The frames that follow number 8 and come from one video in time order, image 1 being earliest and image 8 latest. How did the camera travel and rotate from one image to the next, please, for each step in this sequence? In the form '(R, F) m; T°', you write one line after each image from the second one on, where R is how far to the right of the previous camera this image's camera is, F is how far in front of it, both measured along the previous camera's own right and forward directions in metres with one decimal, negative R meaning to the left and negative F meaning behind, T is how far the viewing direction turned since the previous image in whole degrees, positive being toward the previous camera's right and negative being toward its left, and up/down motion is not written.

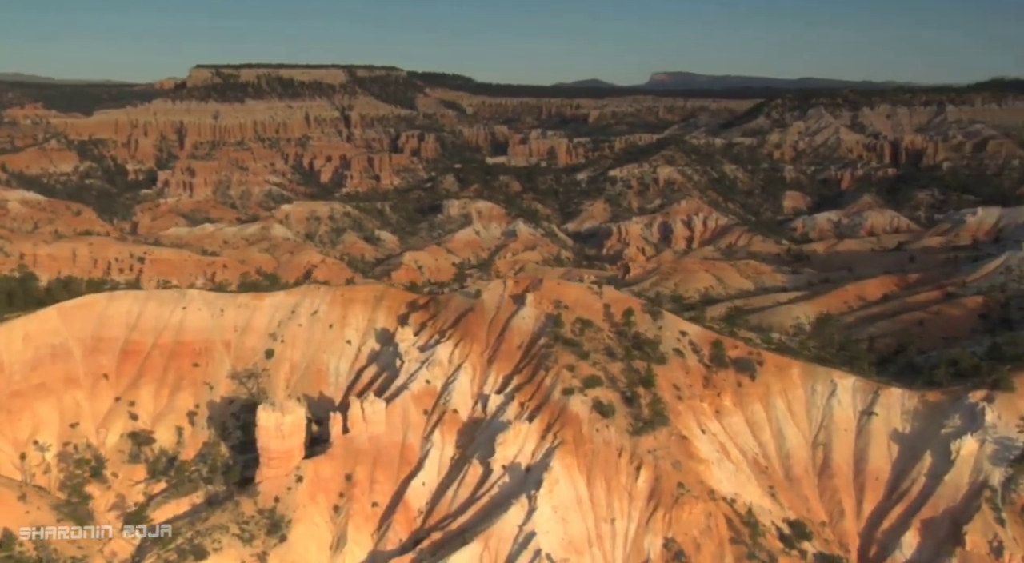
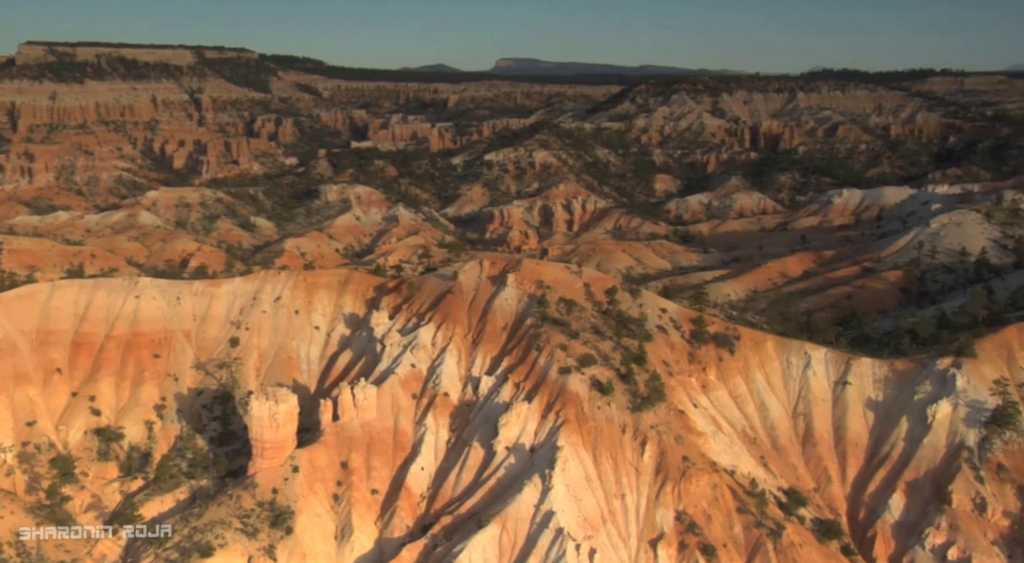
(-2.7, +0.7) m; +6°
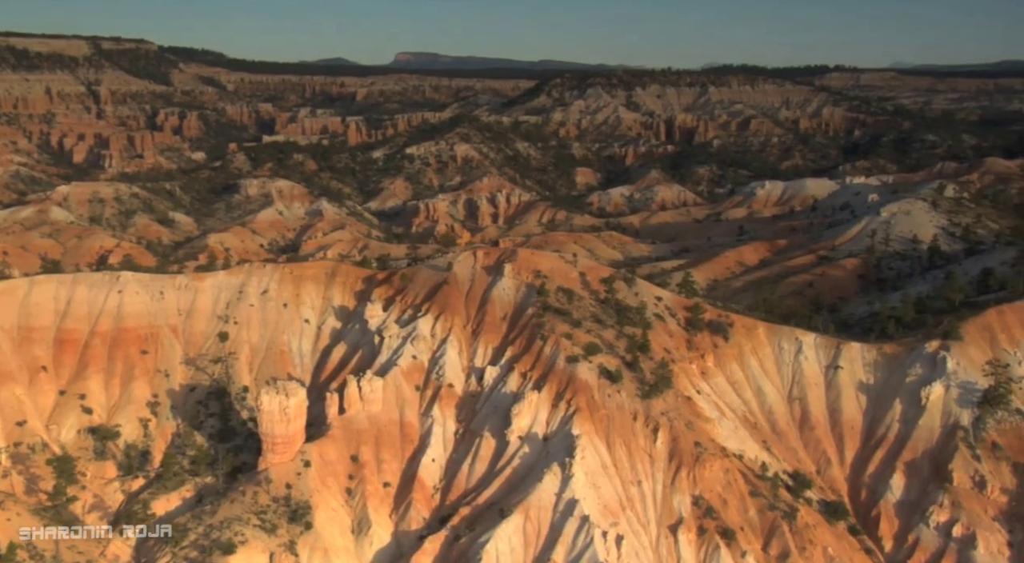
(-1.8, +0.3) m; +3°
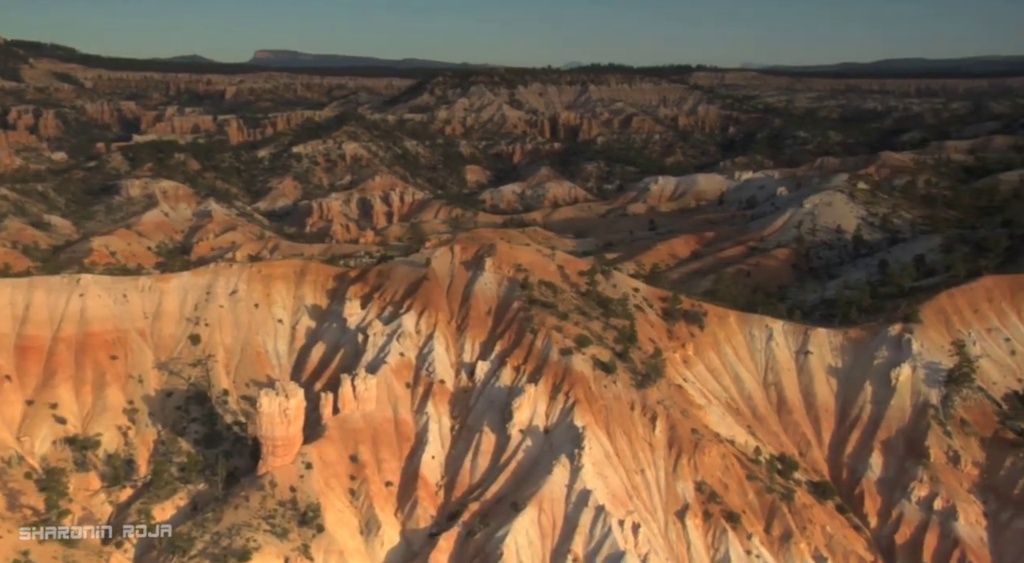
(-2.3, +0.2) m; +5°
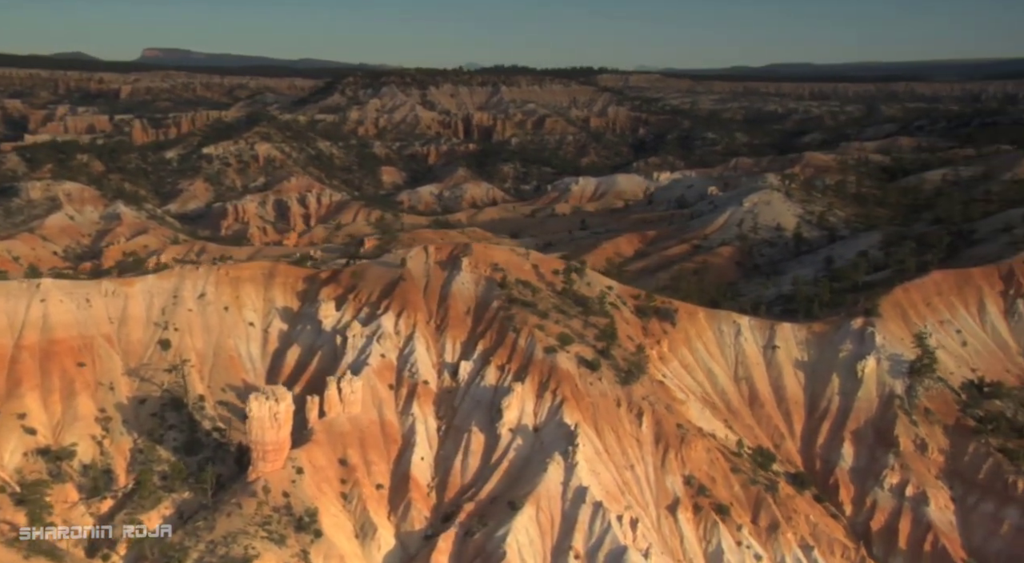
(-1.5, 0.0) m; +4°
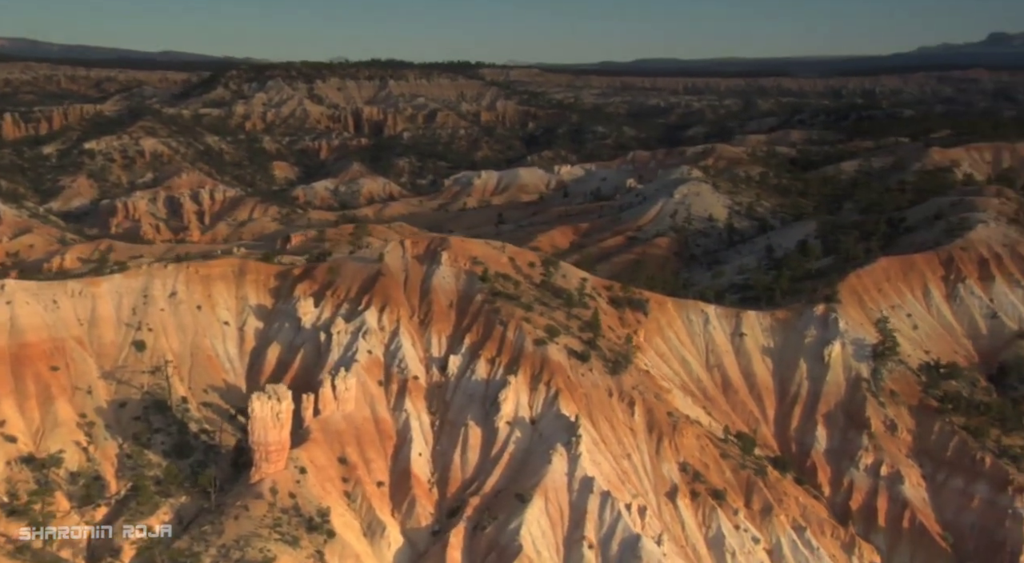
(-2.0, -0.1) m; +5°
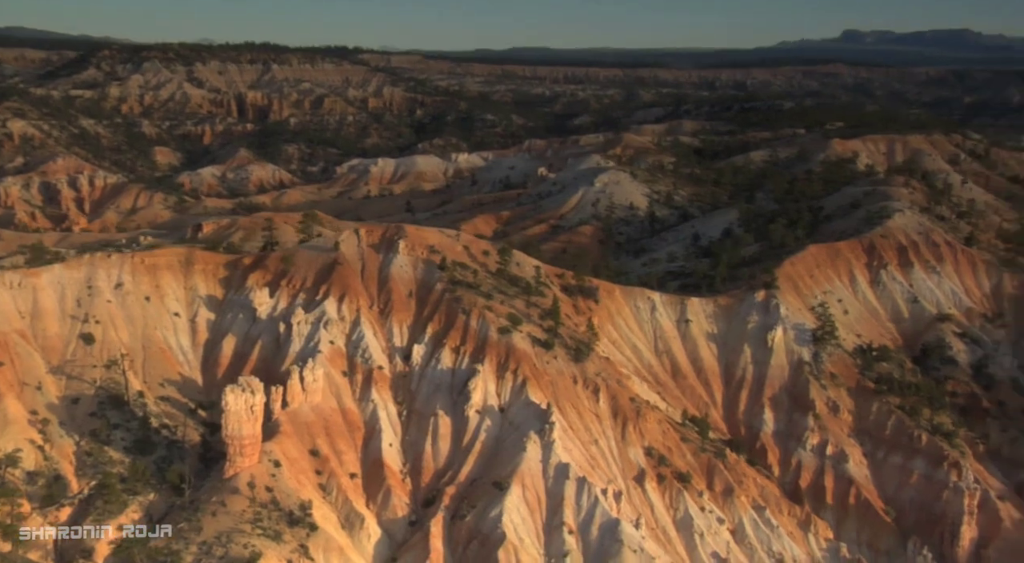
(-1.6, -0.2) m; +6°
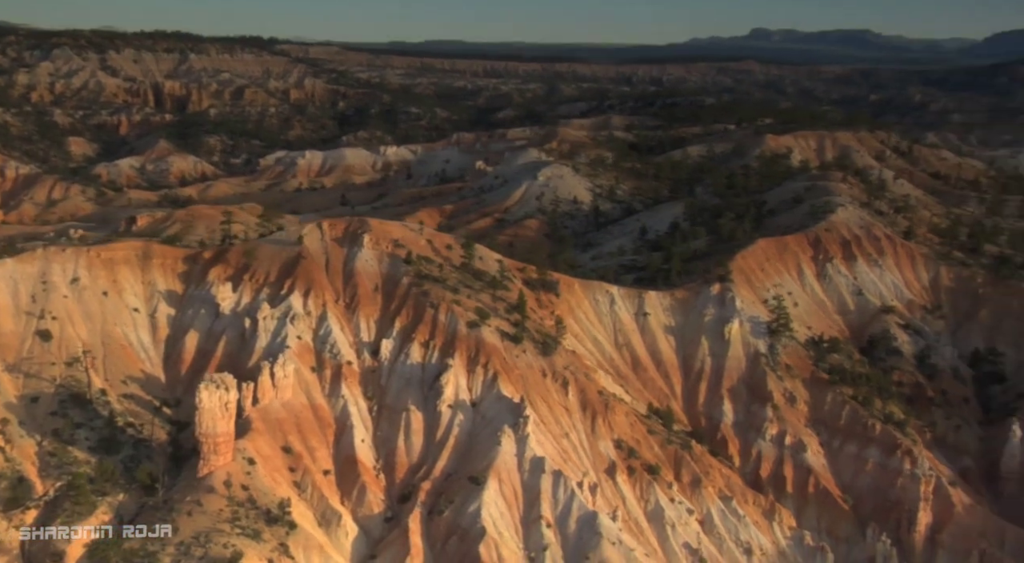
(-0.9, -0.2) m; +4°
